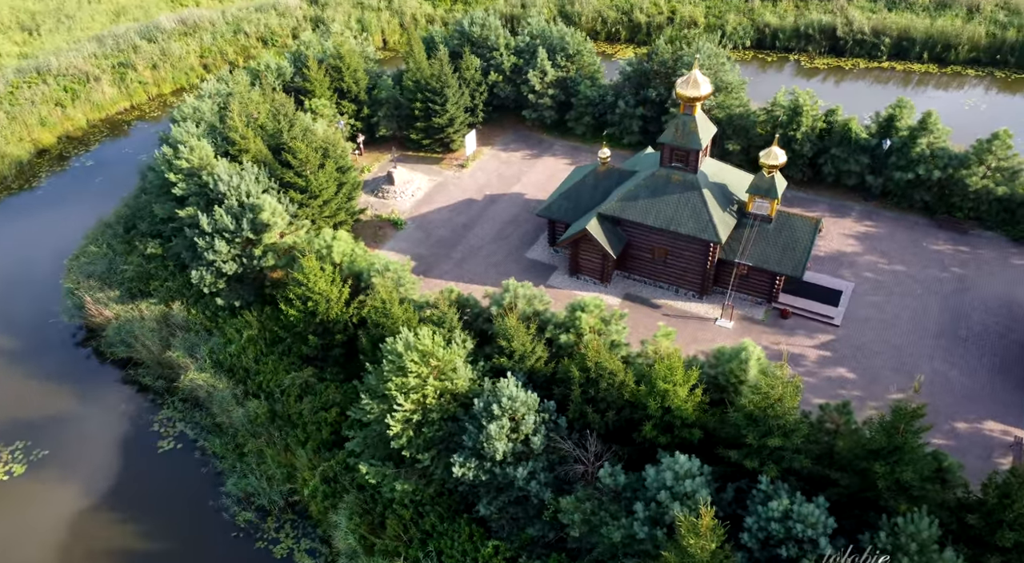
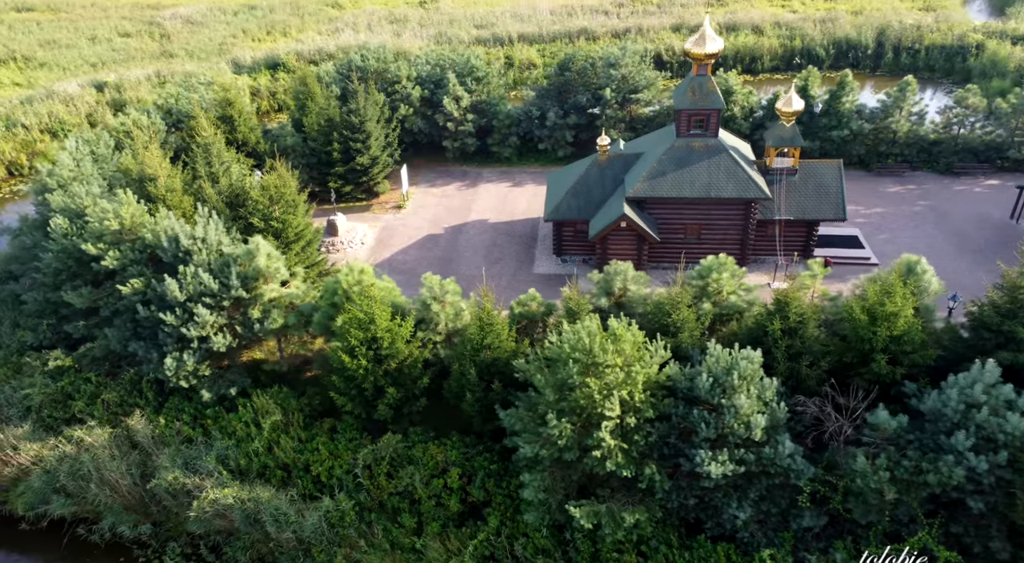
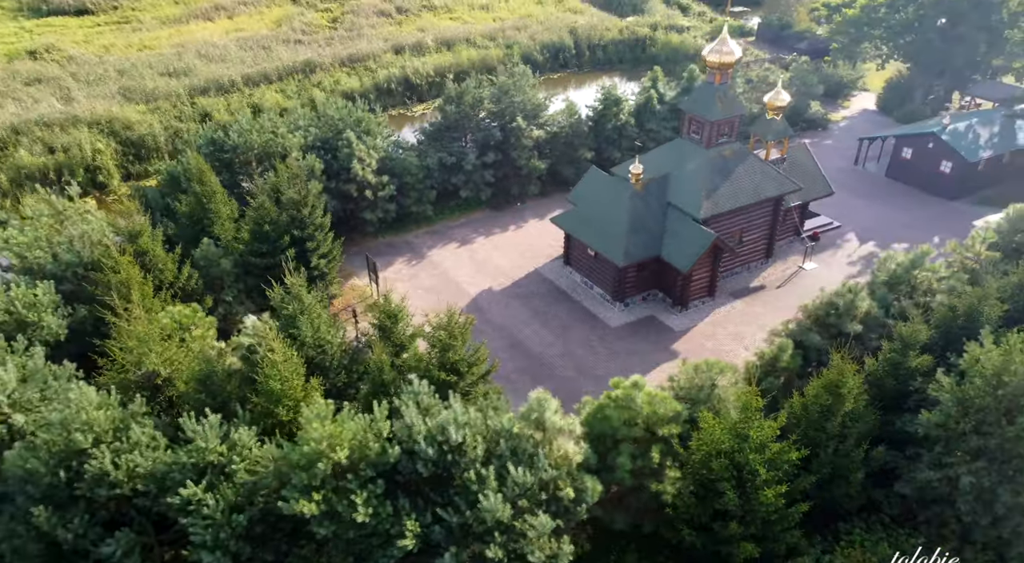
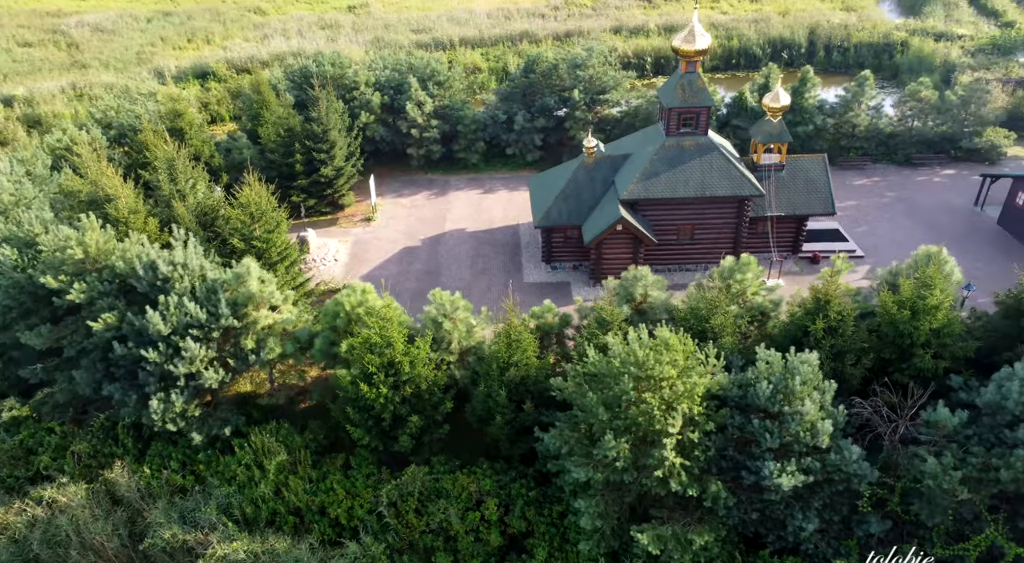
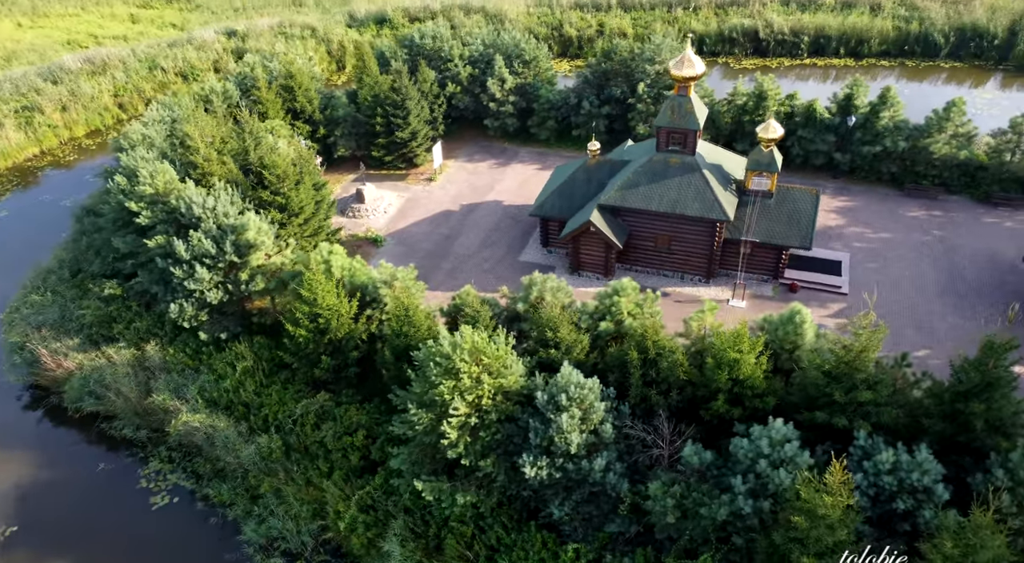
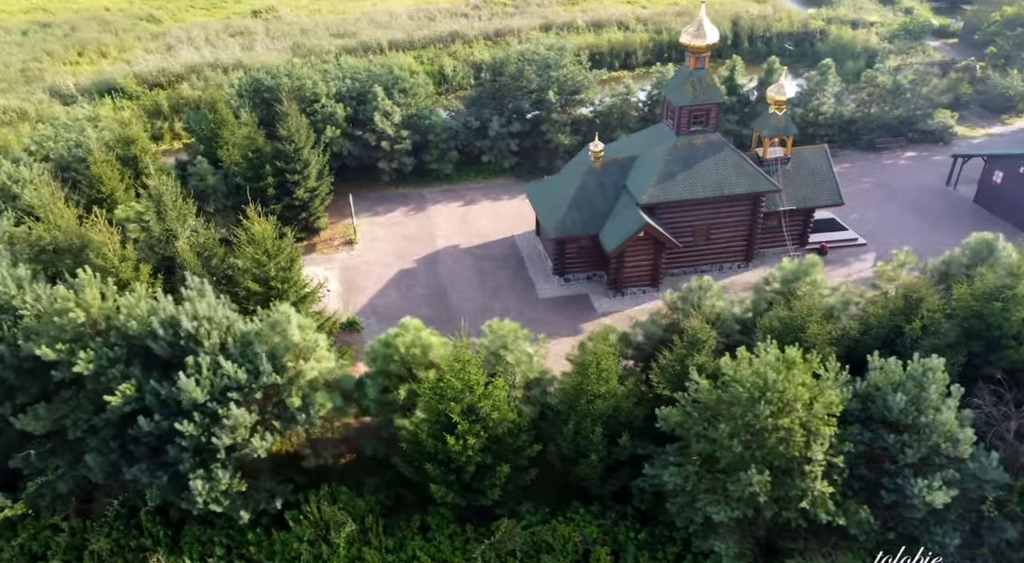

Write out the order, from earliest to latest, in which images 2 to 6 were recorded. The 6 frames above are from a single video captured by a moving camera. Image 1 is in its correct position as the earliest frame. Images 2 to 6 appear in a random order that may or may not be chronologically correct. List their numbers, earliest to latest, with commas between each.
5, 2, 4, 6, 3
